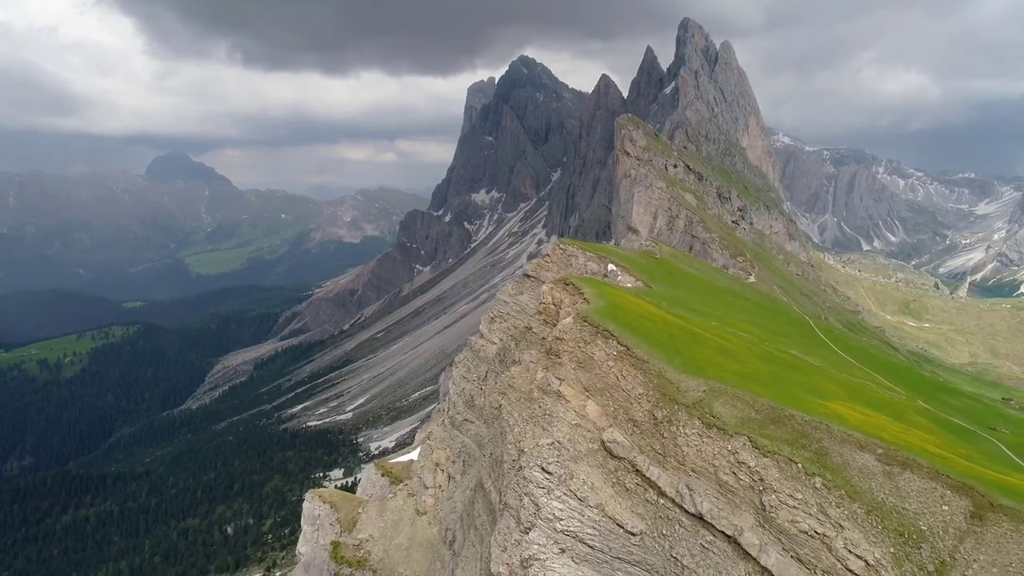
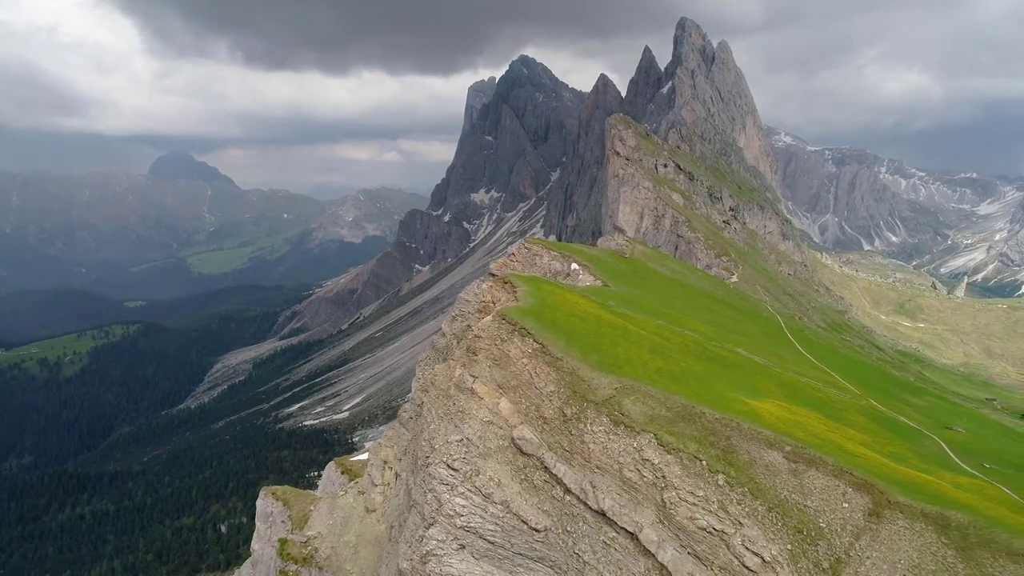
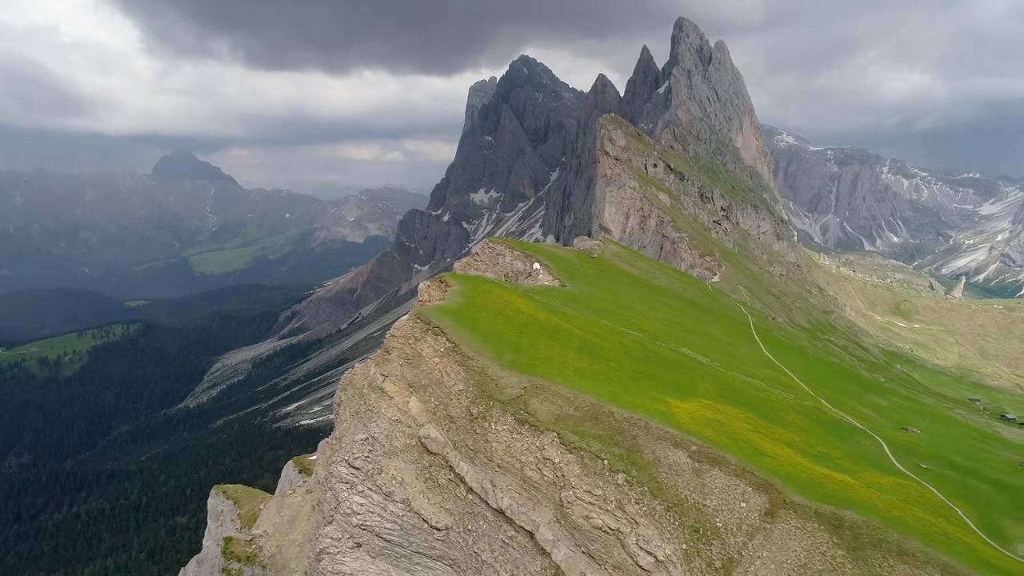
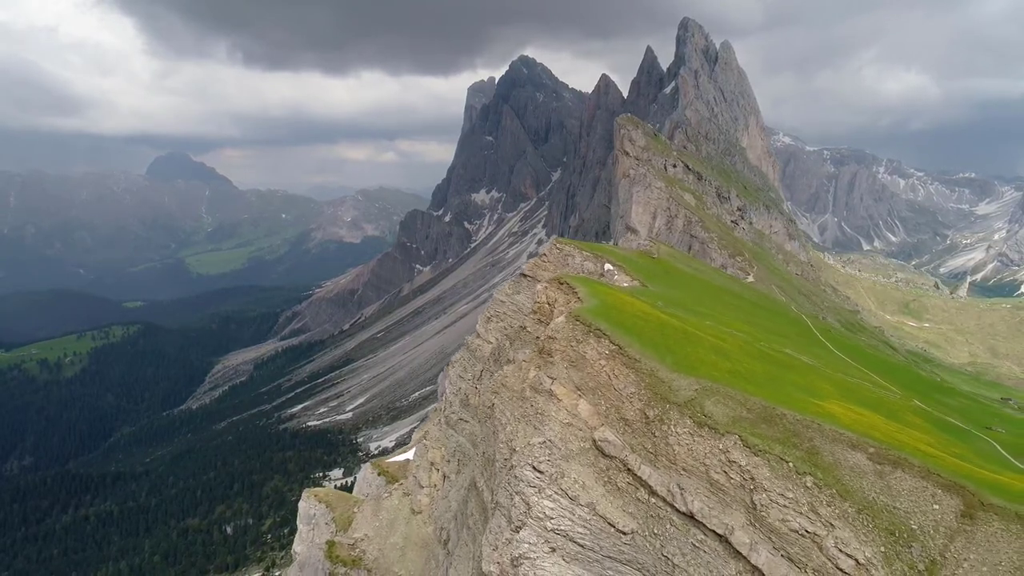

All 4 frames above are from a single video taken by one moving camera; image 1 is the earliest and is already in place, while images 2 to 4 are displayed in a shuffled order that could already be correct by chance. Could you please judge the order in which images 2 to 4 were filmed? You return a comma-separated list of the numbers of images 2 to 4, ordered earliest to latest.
4, 2, 3
